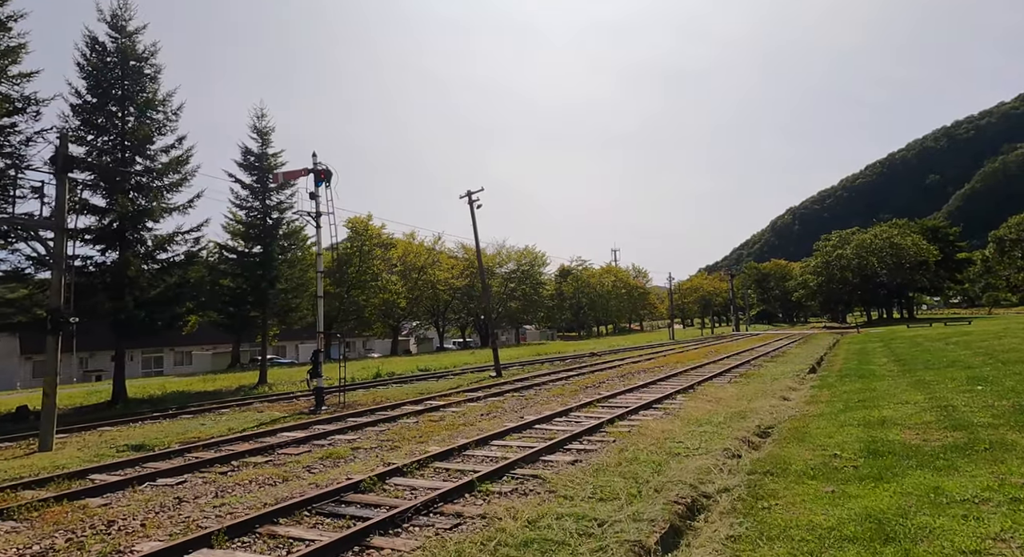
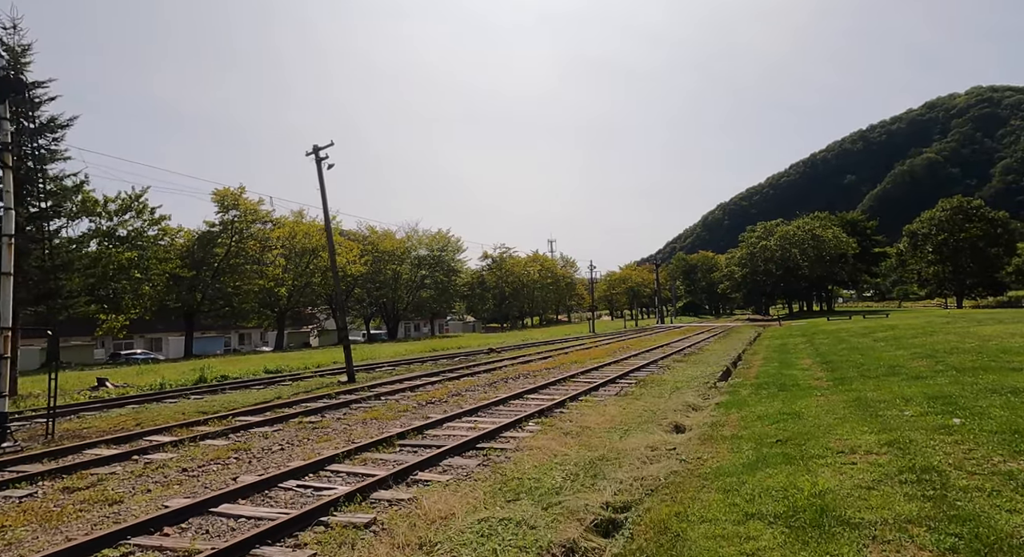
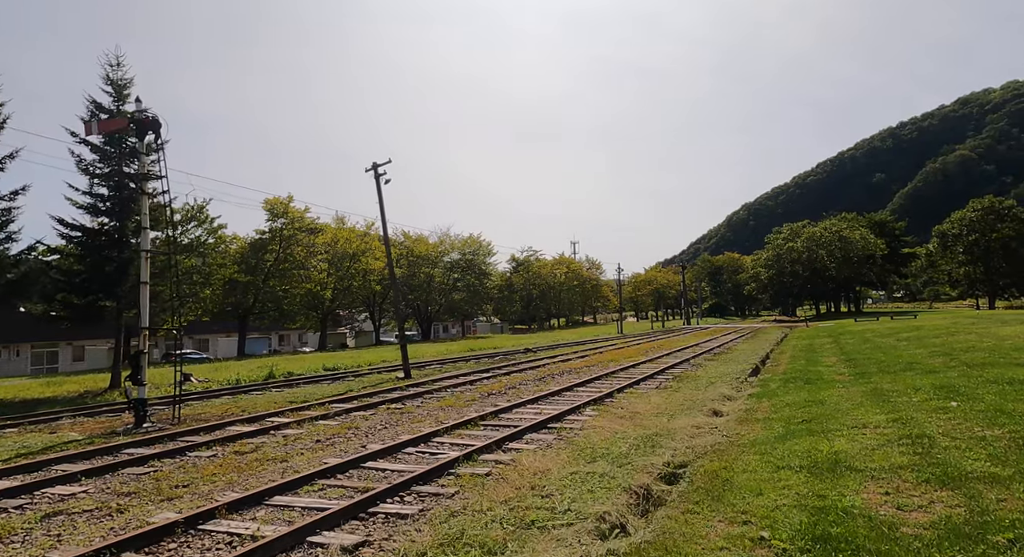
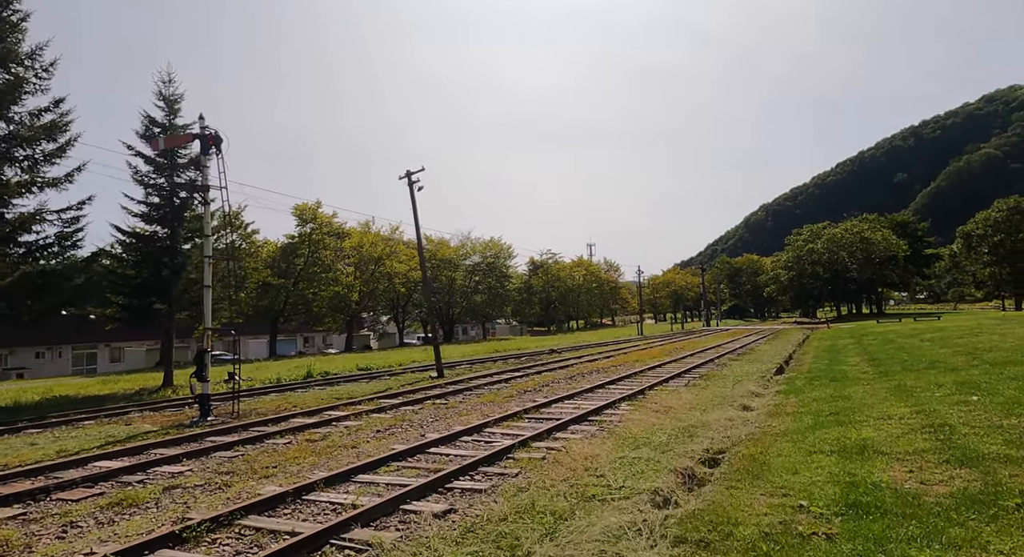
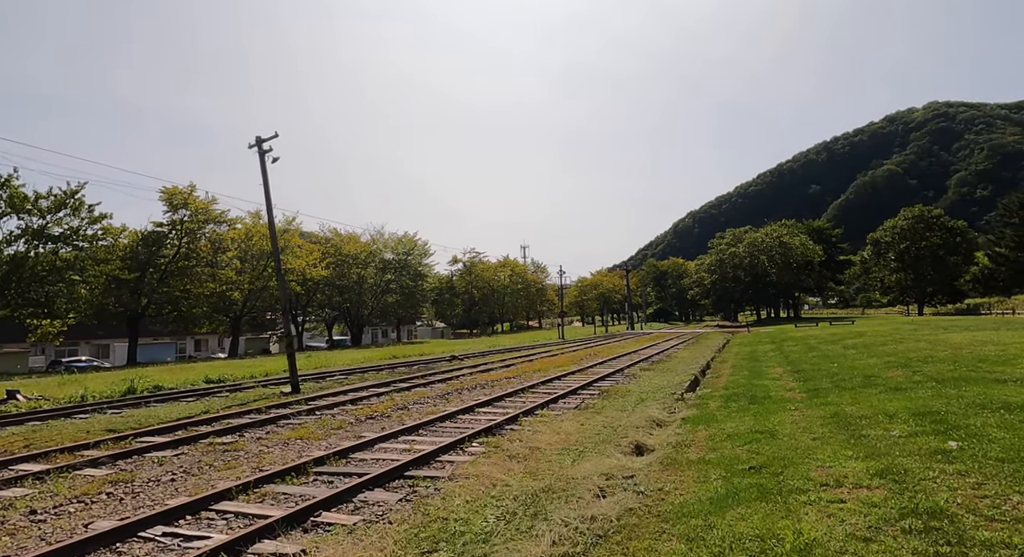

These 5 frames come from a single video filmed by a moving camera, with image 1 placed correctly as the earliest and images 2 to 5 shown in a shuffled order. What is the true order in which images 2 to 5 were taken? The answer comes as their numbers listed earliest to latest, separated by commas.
4, 3, 2, 5
